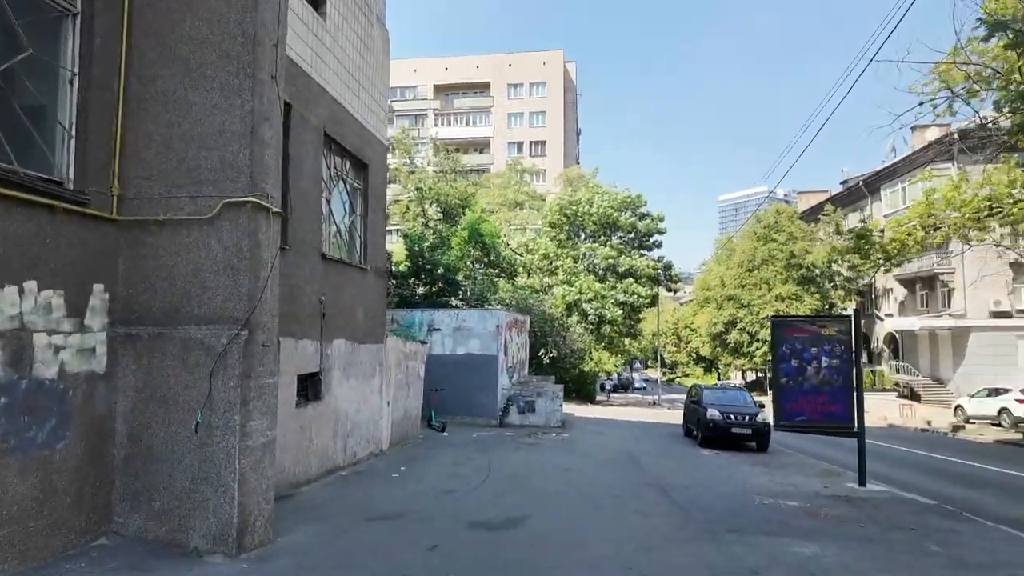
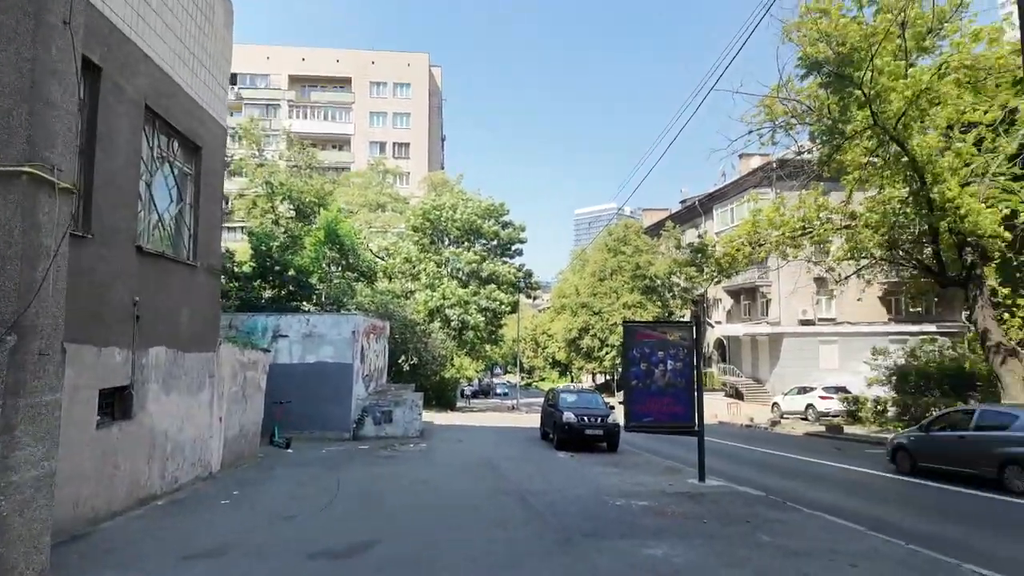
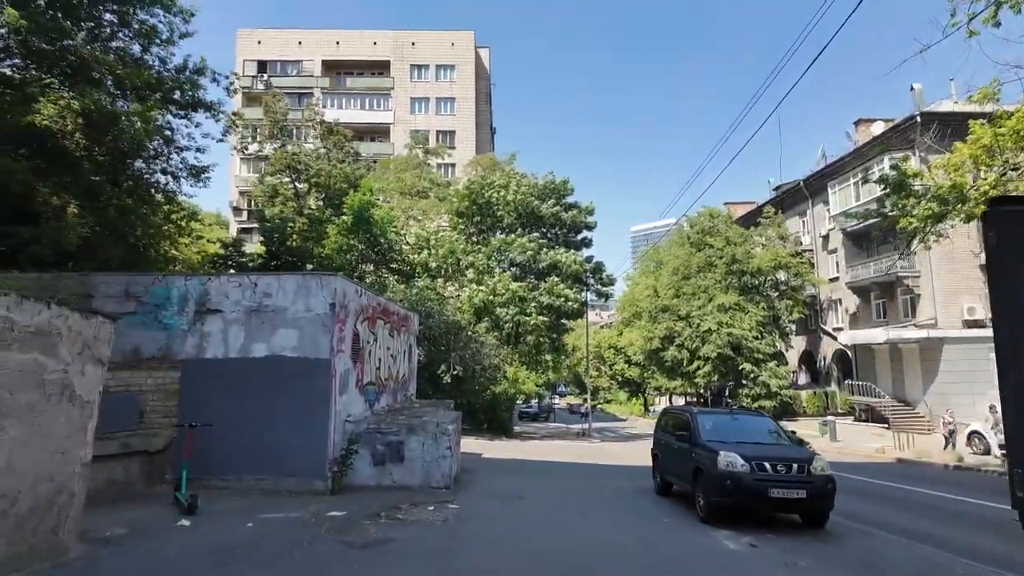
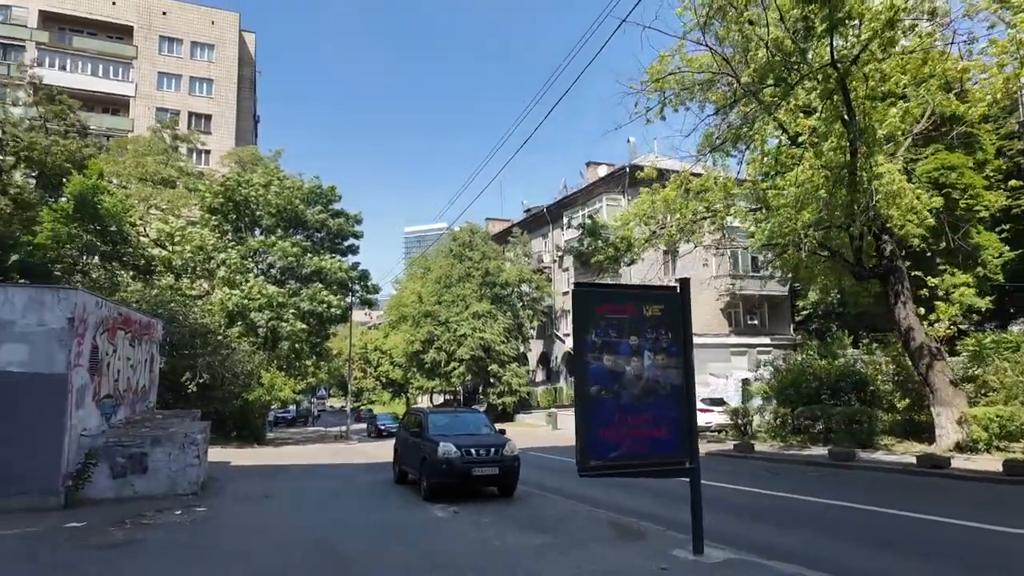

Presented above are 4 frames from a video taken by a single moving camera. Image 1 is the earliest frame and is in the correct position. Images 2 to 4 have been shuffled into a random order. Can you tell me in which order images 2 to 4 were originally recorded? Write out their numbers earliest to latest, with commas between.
2, 4, 3
